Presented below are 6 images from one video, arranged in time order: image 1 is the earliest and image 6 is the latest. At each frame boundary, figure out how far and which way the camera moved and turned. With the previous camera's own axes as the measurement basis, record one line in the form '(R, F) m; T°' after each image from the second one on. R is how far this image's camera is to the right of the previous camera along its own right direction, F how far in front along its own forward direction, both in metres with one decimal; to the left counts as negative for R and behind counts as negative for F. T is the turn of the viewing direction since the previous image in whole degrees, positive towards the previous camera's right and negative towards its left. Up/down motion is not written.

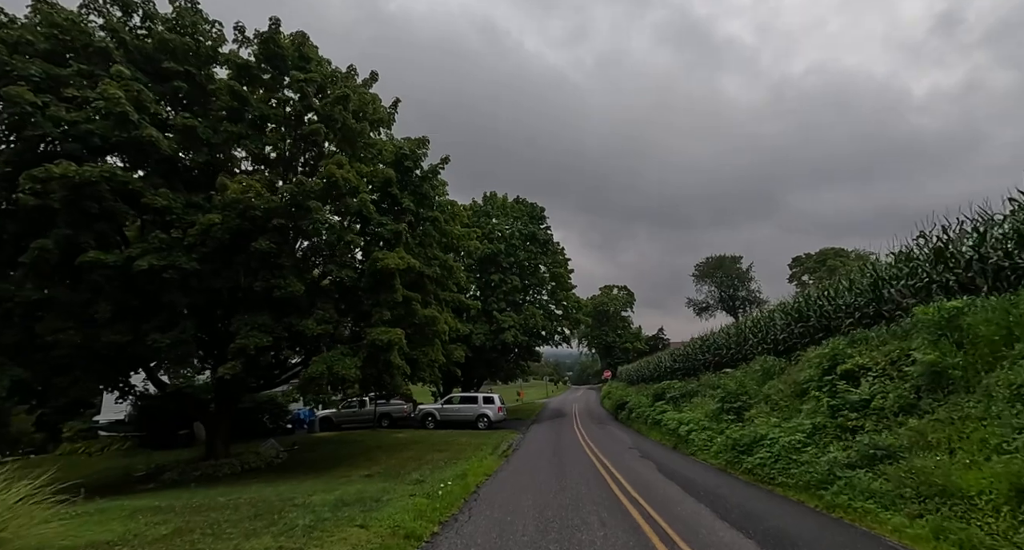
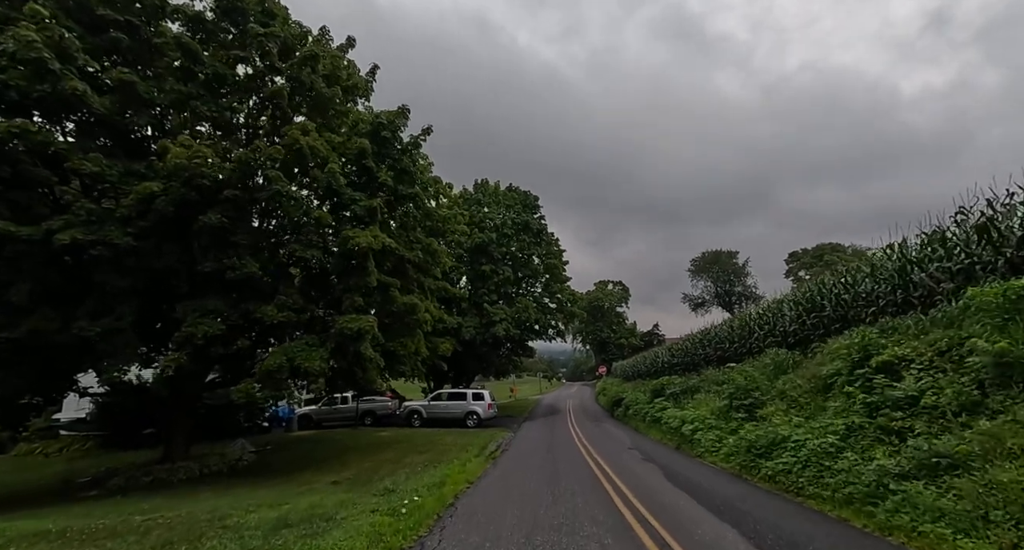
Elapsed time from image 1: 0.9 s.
(+0.2, +1.7) m; +1°
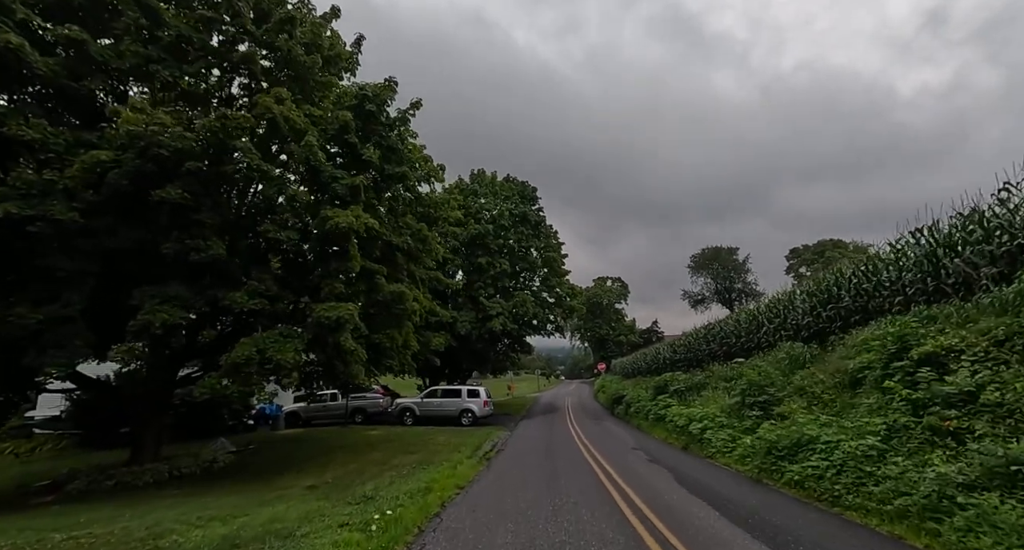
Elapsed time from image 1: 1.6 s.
(+0.1, +1.2) m; 0°
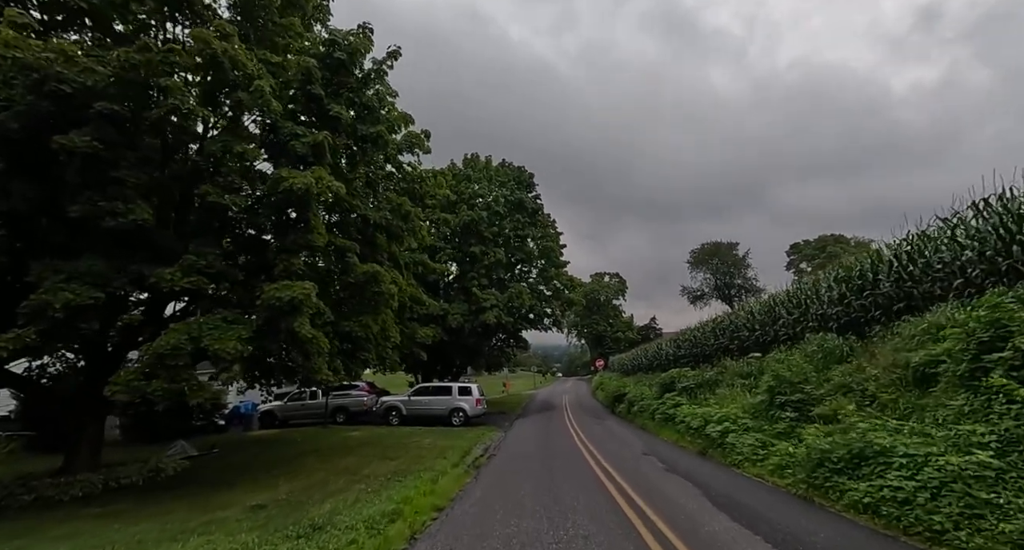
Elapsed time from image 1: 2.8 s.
(+0.1, +2.1) m; 0°
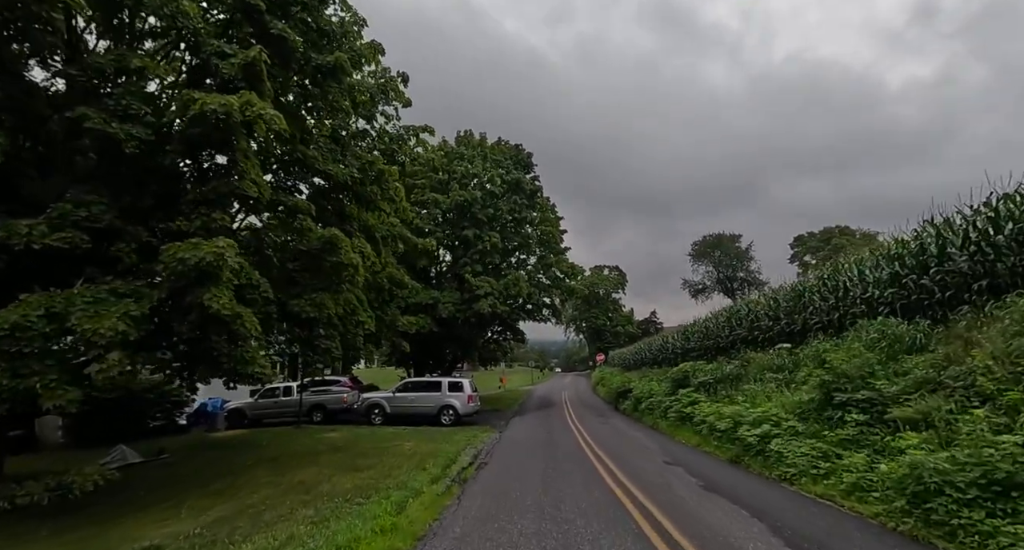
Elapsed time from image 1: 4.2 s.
(+0.1, +2.7) m; 0°
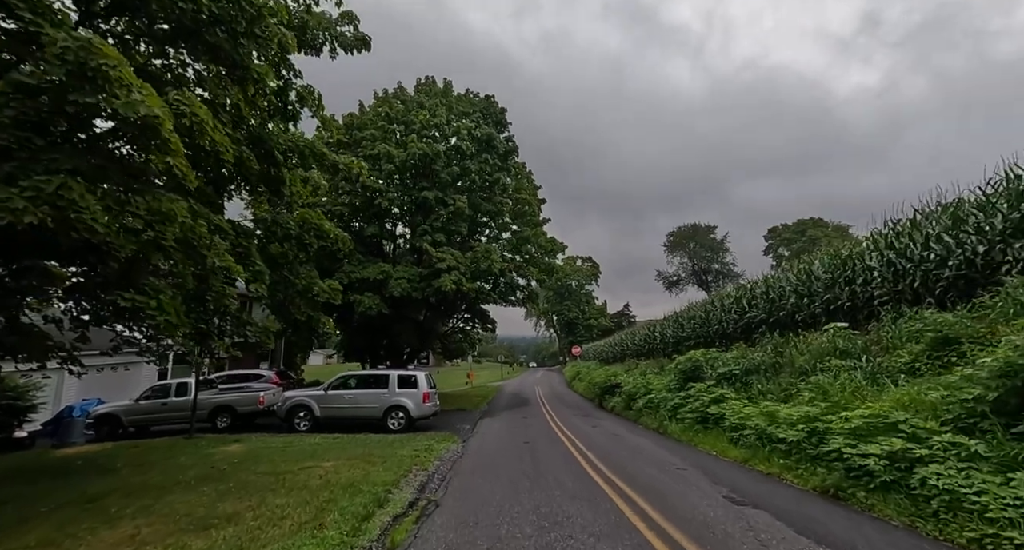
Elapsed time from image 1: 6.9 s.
(0.0, +5.2) m; +3°
